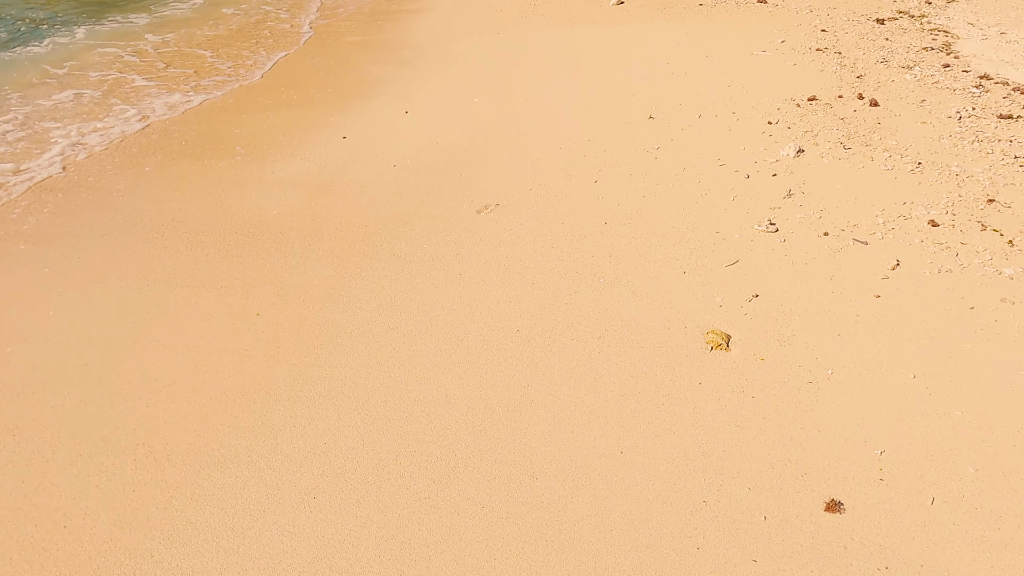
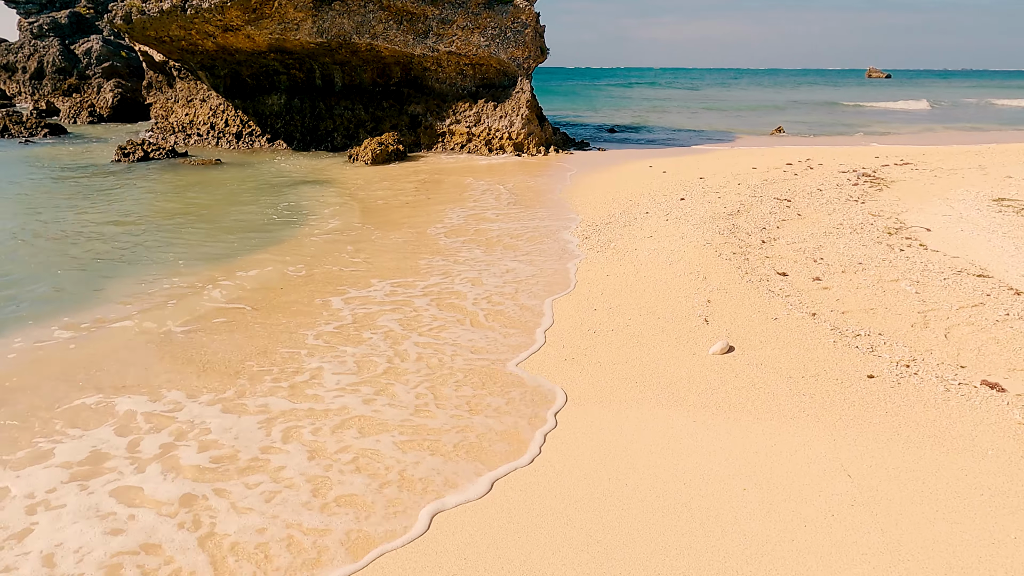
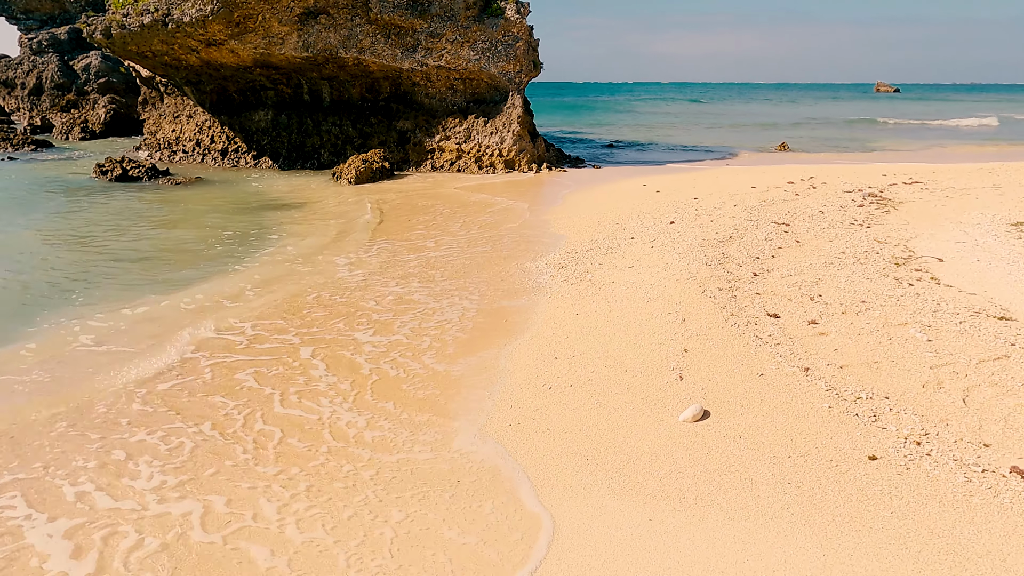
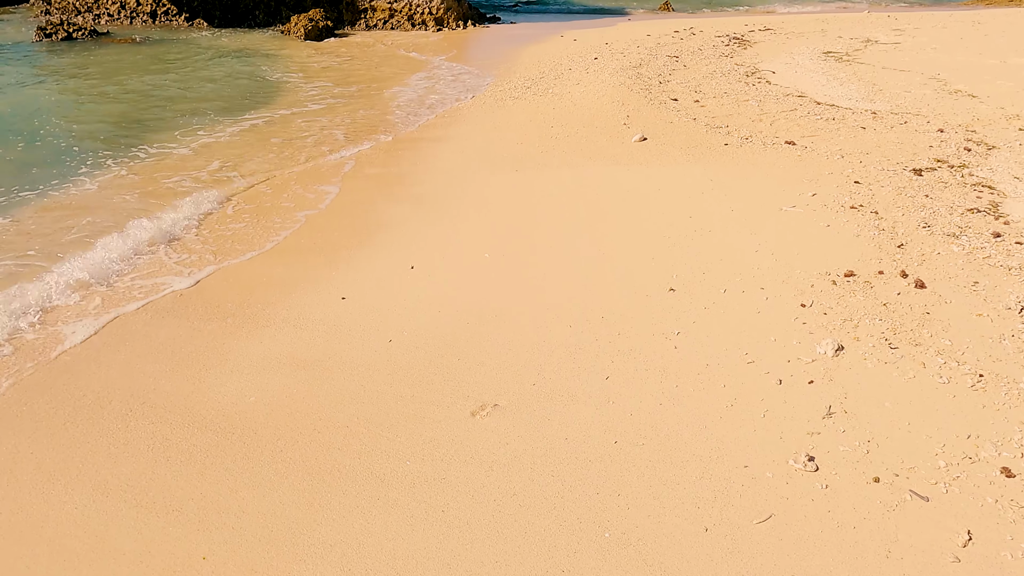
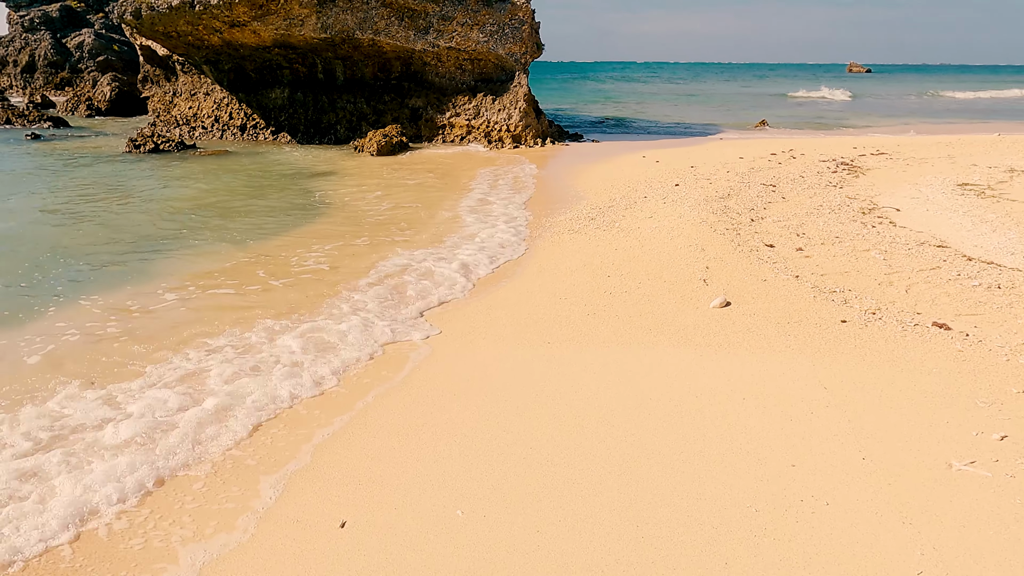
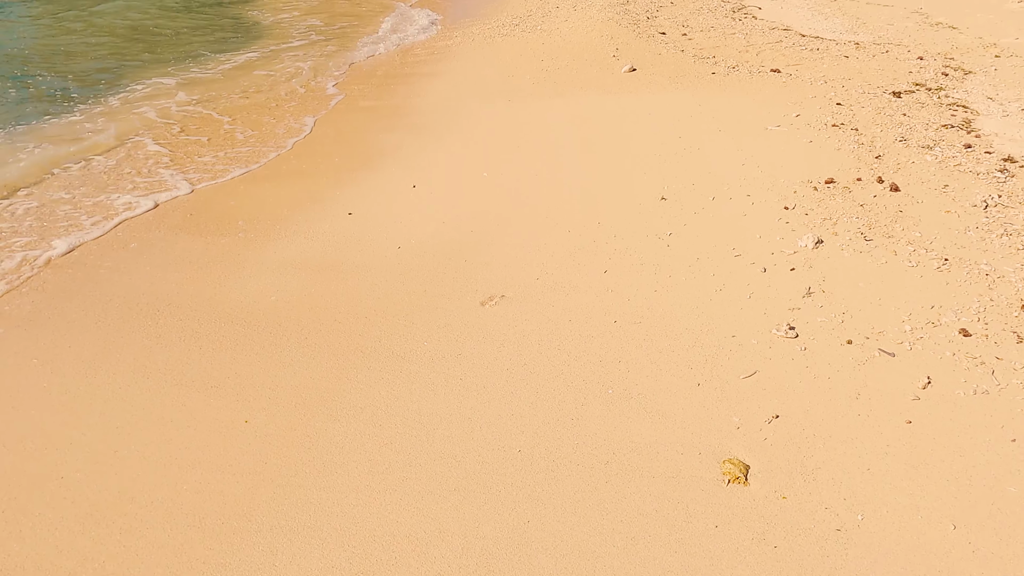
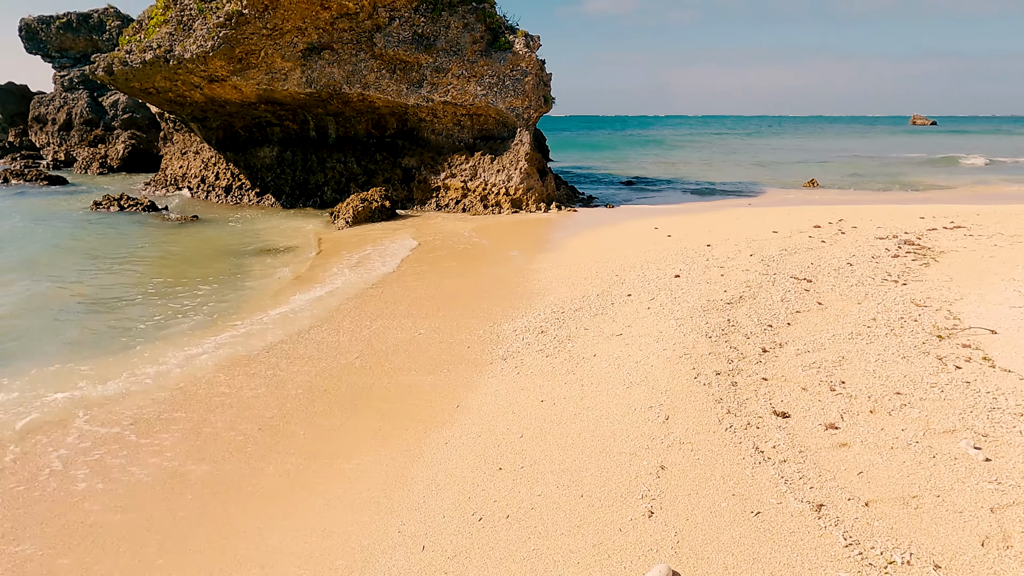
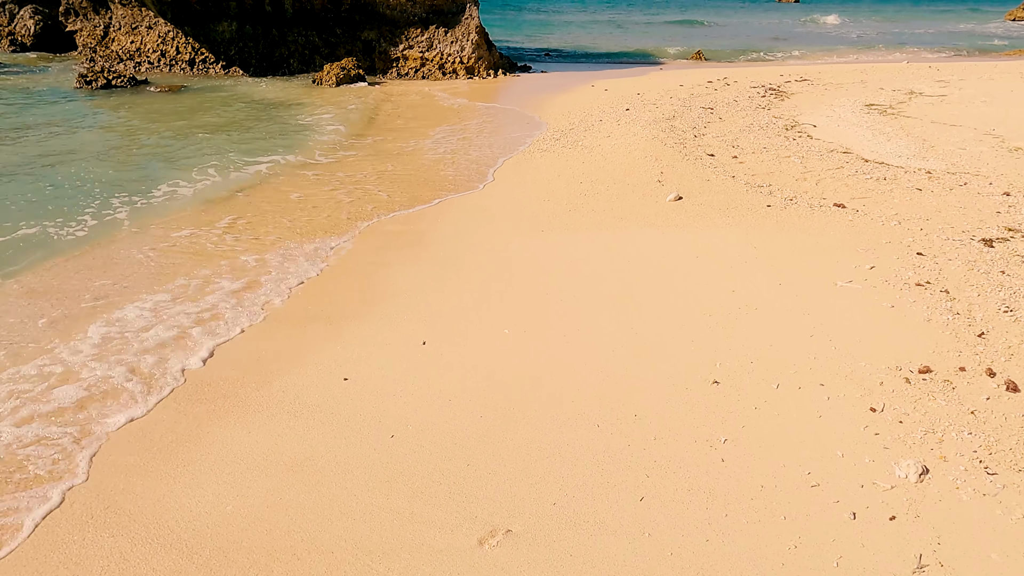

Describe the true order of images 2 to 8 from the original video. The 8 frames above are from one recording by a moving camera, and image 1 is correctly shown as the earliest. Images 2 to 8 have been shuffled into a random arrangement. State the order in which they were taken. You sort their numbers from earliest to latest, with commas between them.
6, 4, 8, 5, 2, 3, 7
